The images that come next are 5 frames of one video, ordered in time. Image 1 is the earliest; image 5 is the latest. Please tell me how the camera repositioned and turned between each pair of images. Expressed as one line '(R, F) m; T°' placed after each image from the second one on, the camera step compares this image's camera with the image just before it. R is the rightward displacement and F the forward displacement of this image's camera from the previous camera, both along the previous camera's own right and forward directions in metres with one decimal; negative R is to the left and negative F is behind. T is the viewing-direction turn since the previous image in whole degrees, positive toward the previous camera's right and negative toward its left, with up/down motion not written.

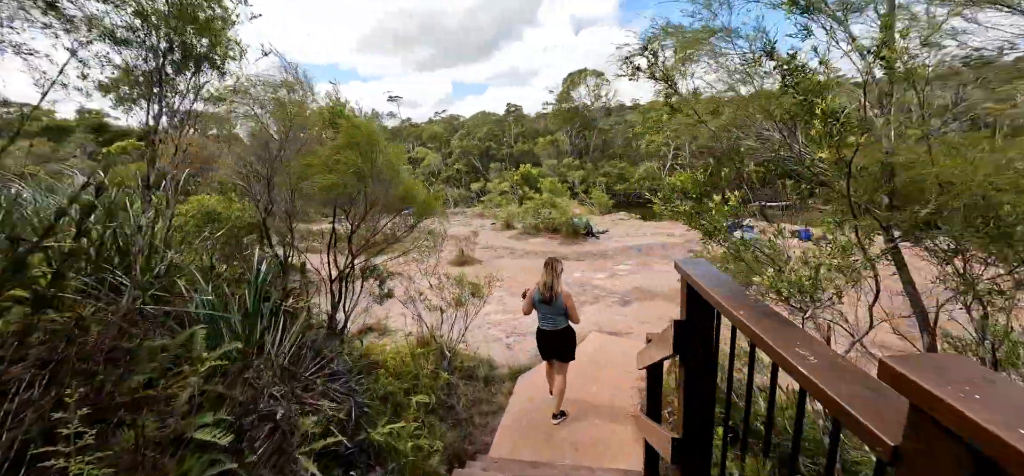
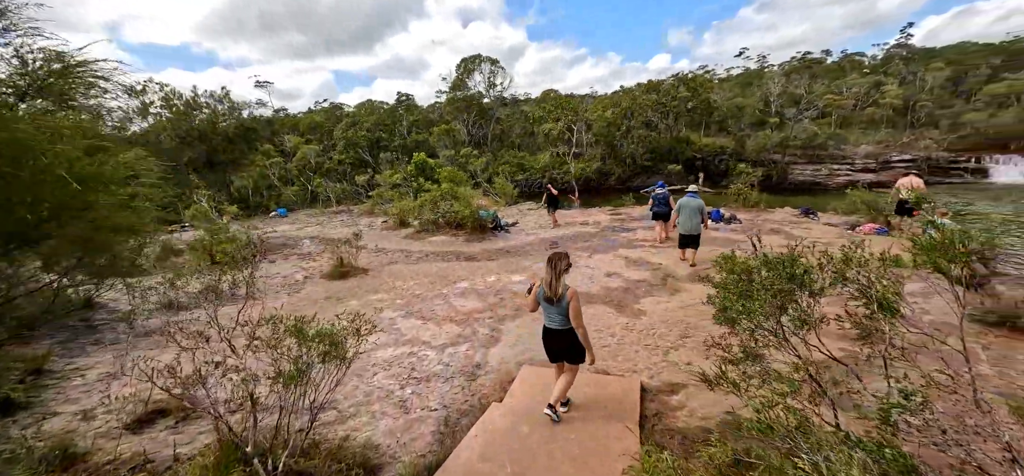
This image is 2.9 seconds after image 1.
(+0.1, +2.0) m; +13°
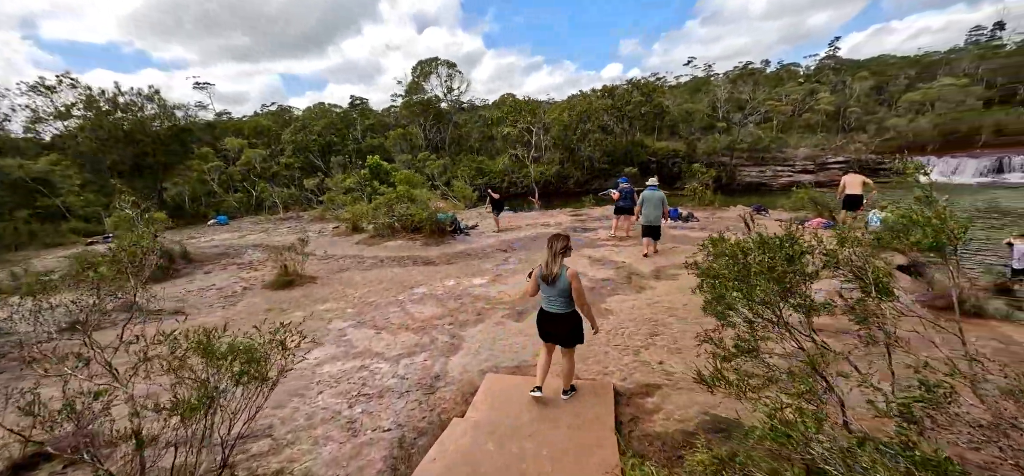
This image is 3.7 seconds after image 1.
(0.0, +0.4) m; +5°
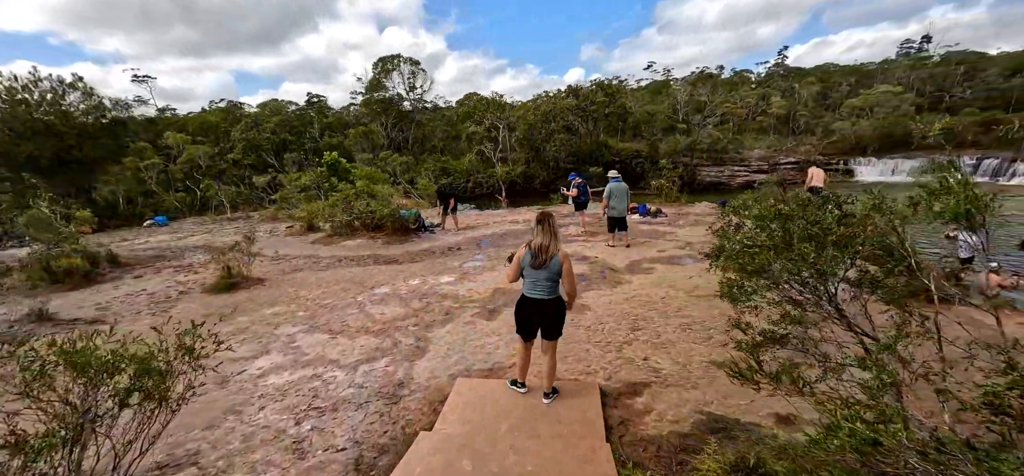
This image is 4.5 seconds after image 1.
(-0.1, +0.4) m; +4°
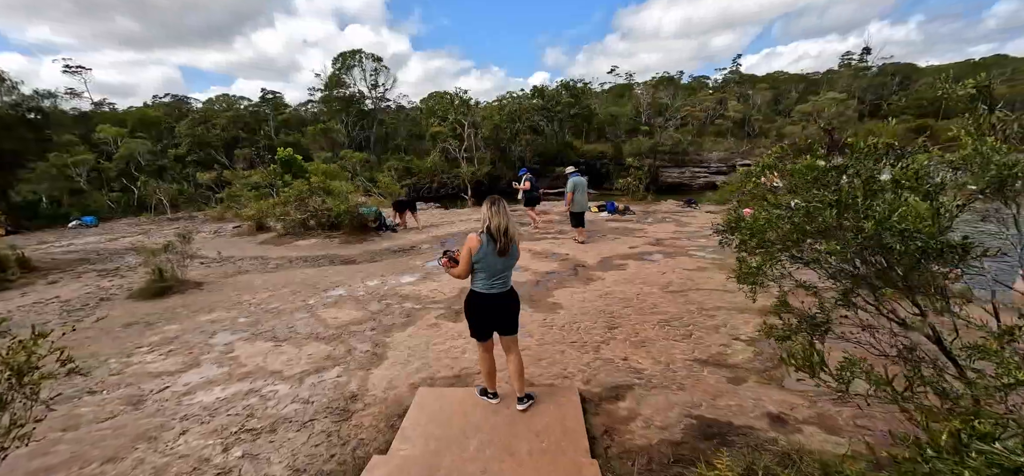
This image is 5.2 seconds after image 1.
(0.0, +0.4) m; +4°
